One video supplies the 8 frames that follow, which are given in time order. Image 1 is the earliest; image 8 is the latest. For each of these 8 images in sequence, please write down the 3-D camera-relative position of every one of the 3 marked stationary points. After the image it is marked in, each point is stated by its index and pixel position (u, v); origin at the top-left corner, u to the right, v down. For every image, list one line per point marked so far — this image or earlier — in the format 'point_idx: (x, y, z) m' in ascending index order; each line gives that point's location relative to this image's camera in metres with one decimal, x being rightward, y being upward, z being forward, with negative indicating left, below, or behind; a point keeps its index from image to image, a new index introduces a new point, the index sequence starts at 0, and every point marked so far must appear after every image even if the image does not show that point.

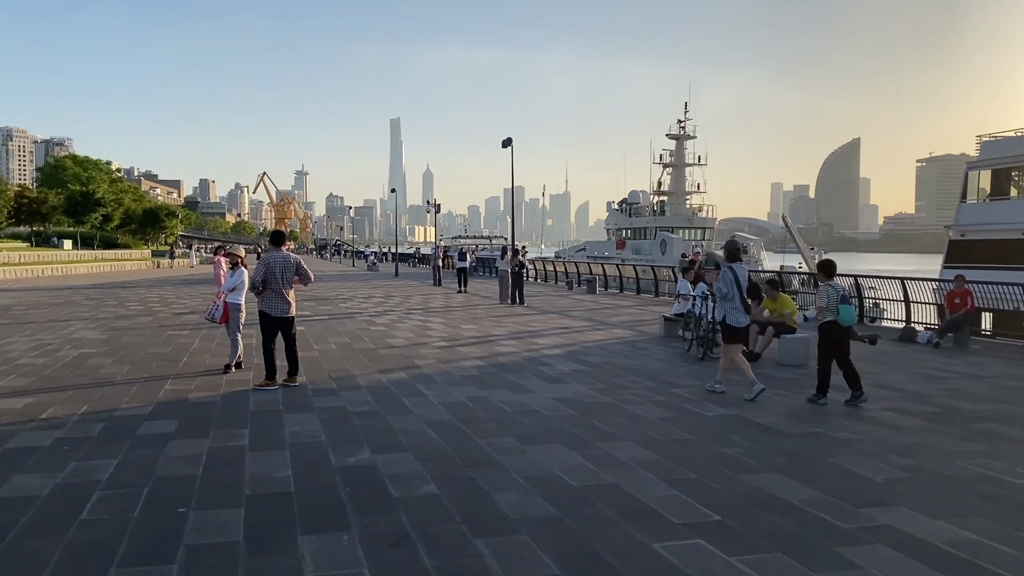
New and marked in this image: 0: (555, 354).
0: (+0.7, -1.1, +11.1) m
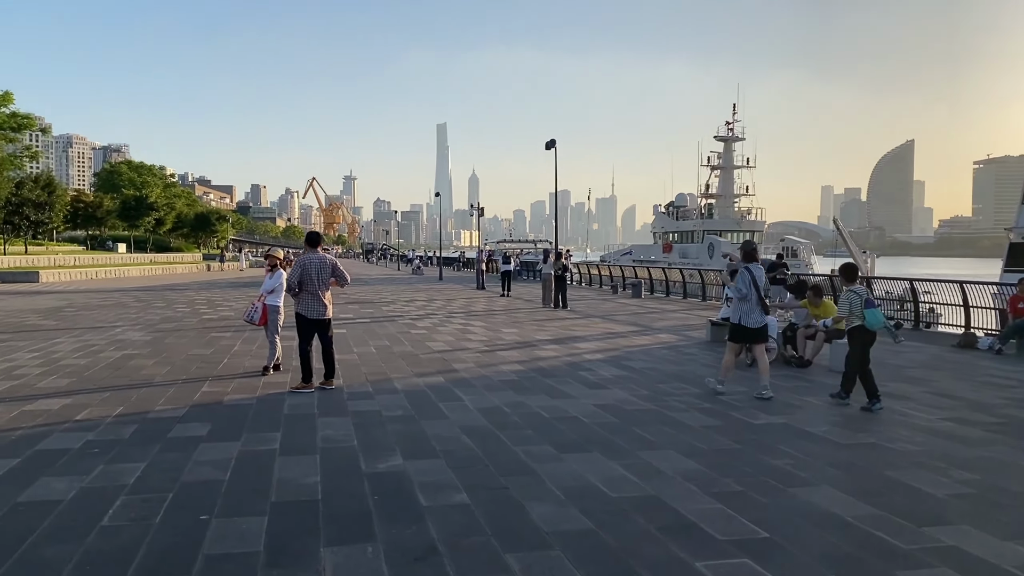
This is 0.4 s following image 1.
0: (+1.3, -1.1, +10.8) m
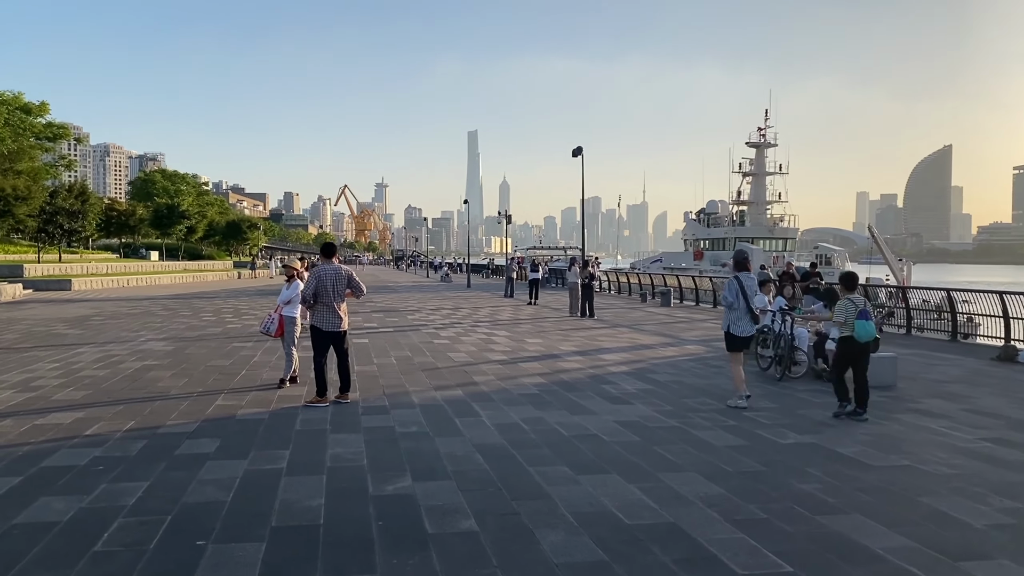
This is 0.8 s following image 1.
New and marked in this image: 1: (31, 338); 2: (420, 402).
0: (+1.7, -1.3, +10.5) m
1: (-8.9, -1.0, +12.4) m
2: (-1.1, -1.3, +8.0) m
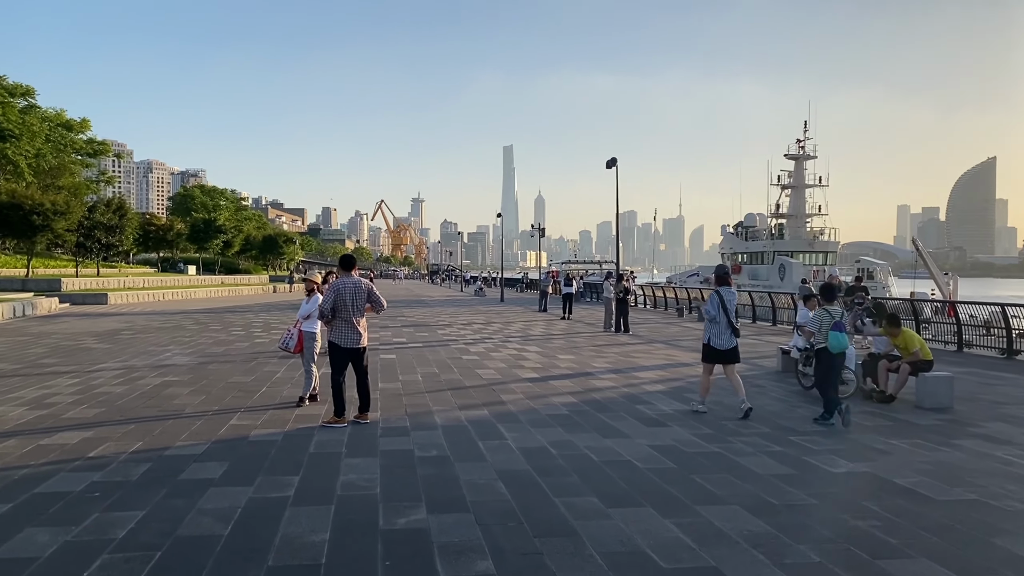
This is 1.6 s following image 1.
0: (+2.1, -1.5, +9.9) m
1: (-8.3, -1.2, +12.4) m
2: (-0.8, -1.5, +7.6) m
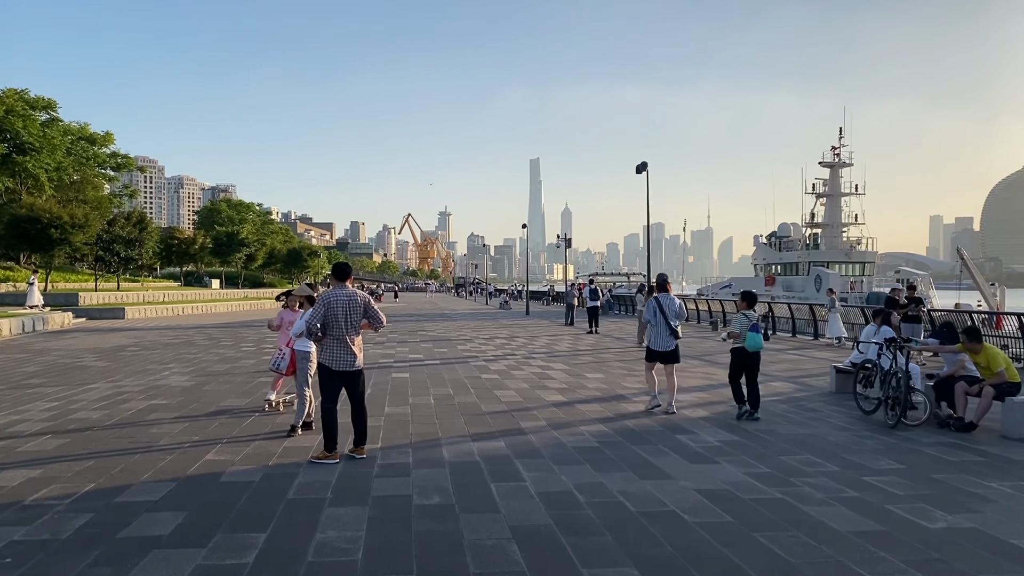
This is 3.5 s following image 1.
0: (+2.4, -1.7, +8.7) m
1: (-7.9, -1.5, +11.6) m
2: (-0.6, -1.6, +6.5) m
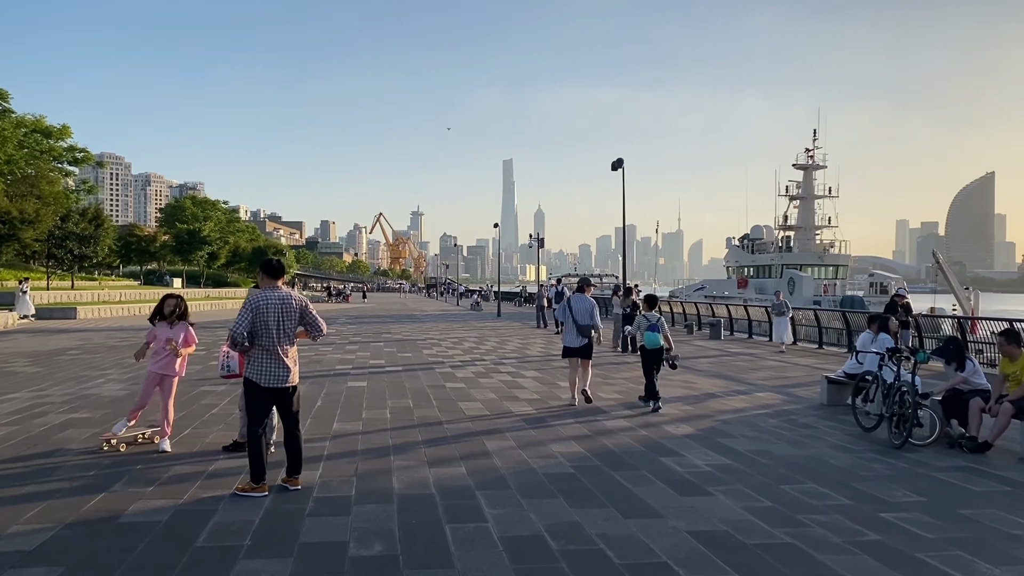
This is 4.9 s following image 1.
0: (+2.0, -1.7, +7.9) m
1: (-8.4, -1.5, +10.4) m
2: (-0.9, -1.7, +5.6) m
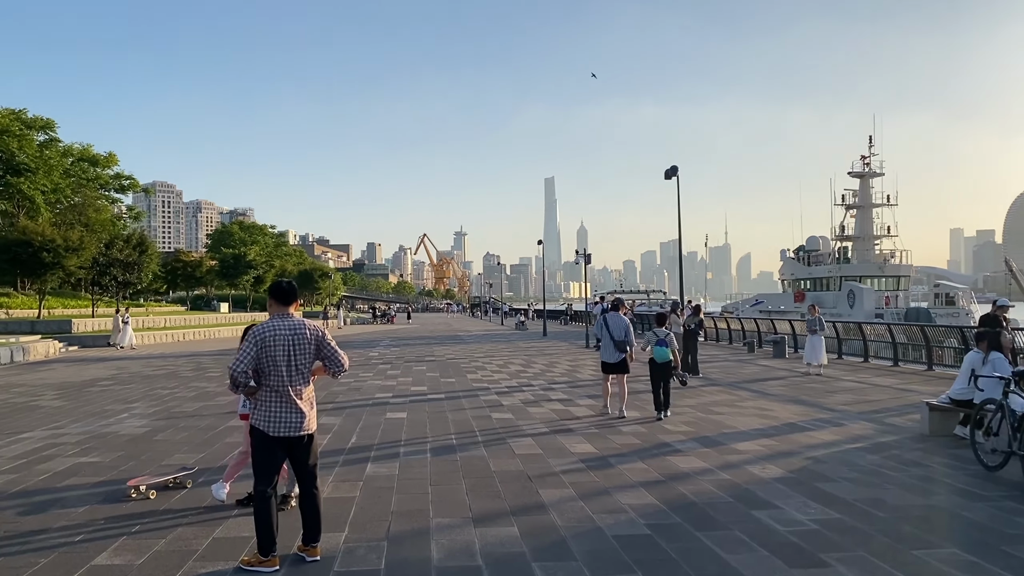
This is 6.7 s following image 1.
0: (+2.5, -1.9, +6.7) m
1: (-7.7, -1.9, +9.9) m
2: (-0.5, -1.8, +4.5) m
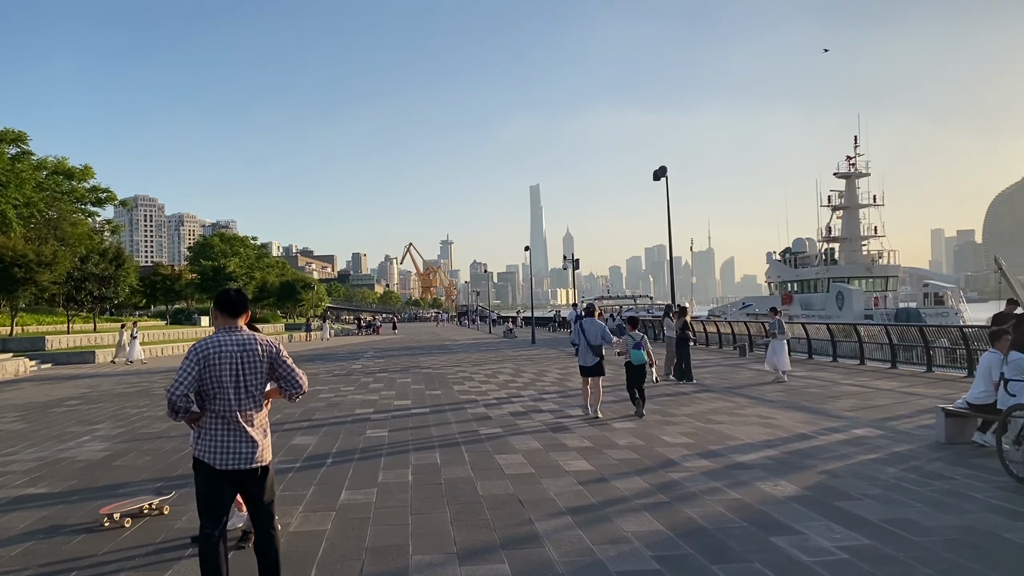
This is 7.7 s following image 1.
0: (+2.4, -1.9, +6.1) m
1: (-7.8, -2.1, +9.1) m
2: (-0.5, -1.9, +3.9) m
